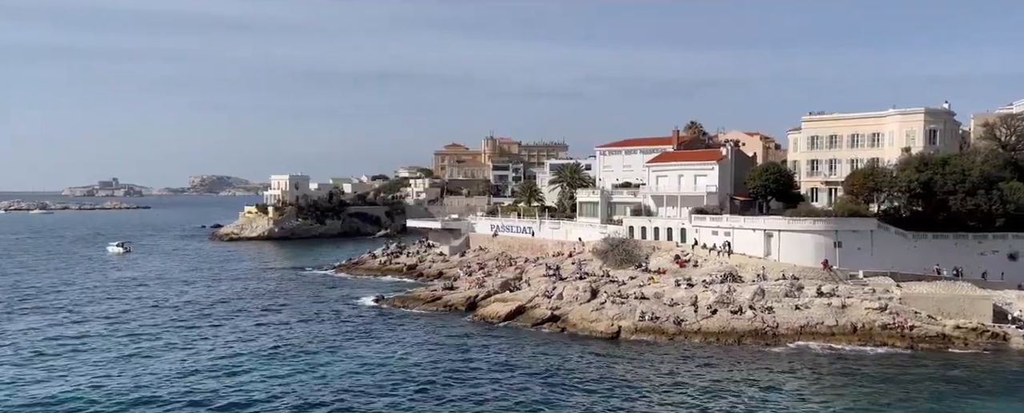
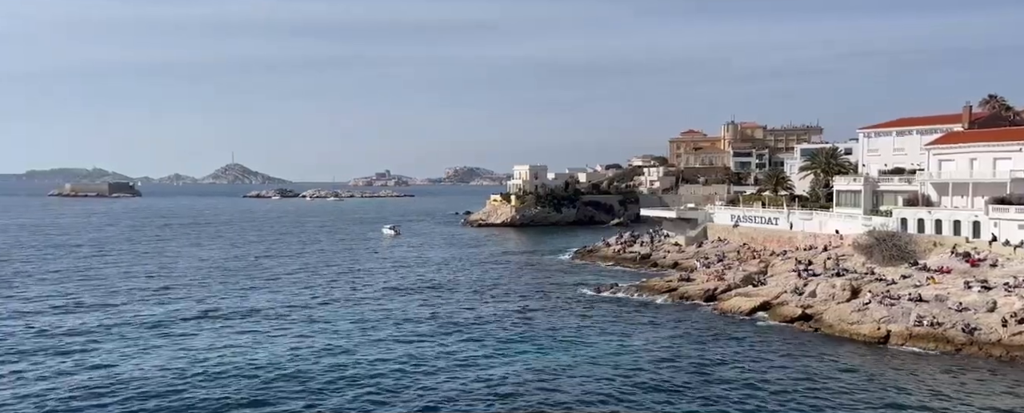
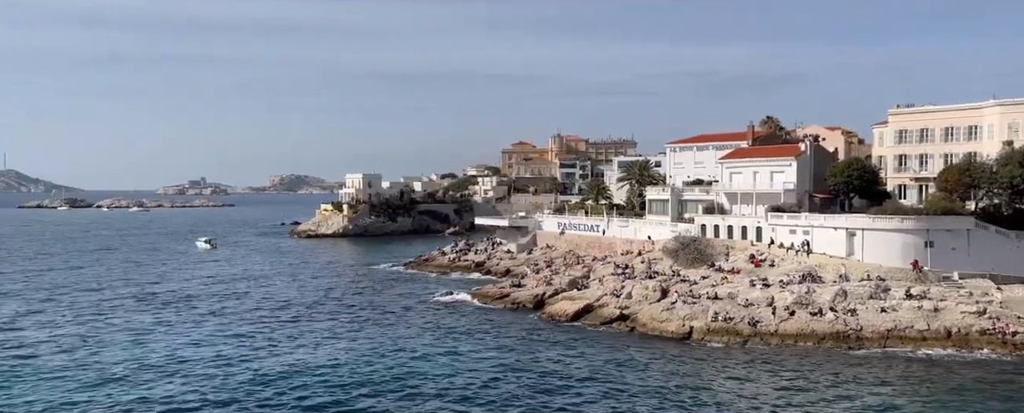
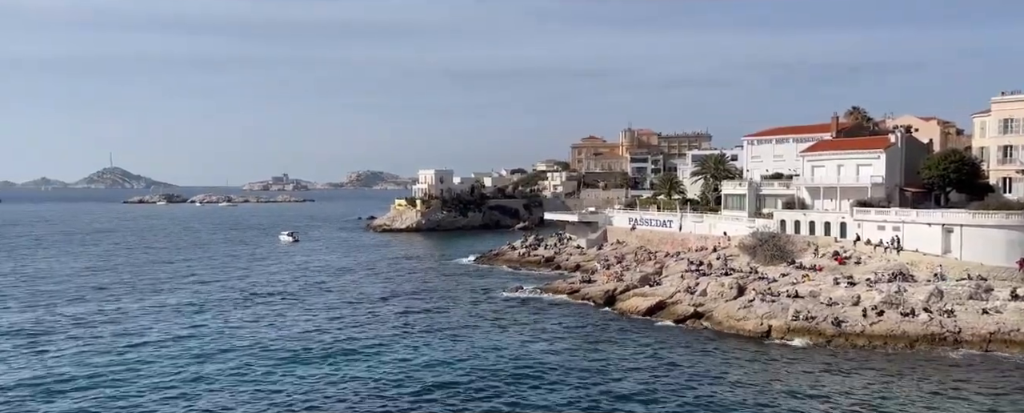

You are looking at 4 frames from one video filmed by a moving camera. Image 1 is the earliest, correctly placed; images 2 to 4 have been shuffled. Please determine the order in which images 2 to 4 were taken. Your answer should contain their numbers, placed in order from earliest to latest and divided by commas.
3, 4, 2
